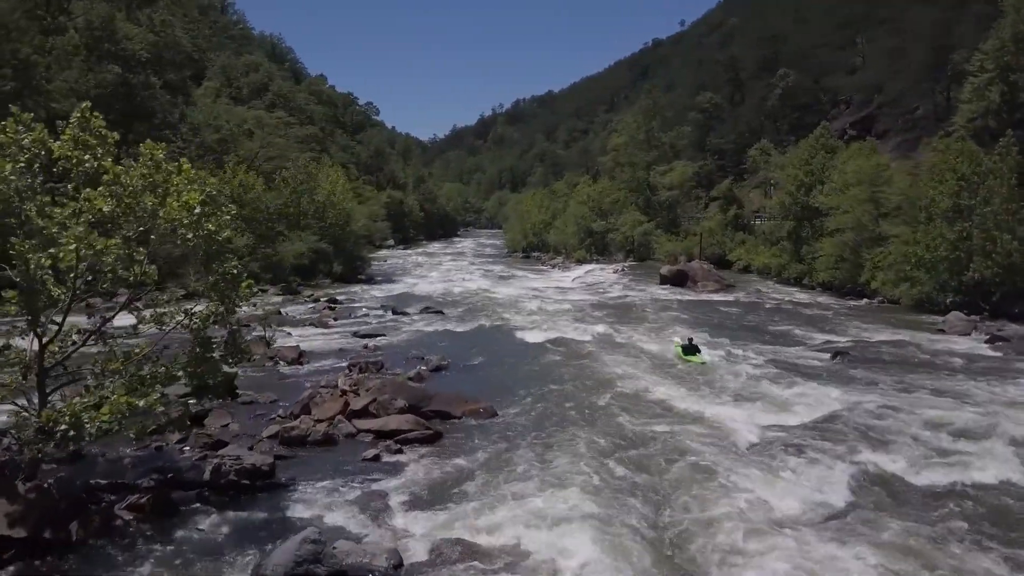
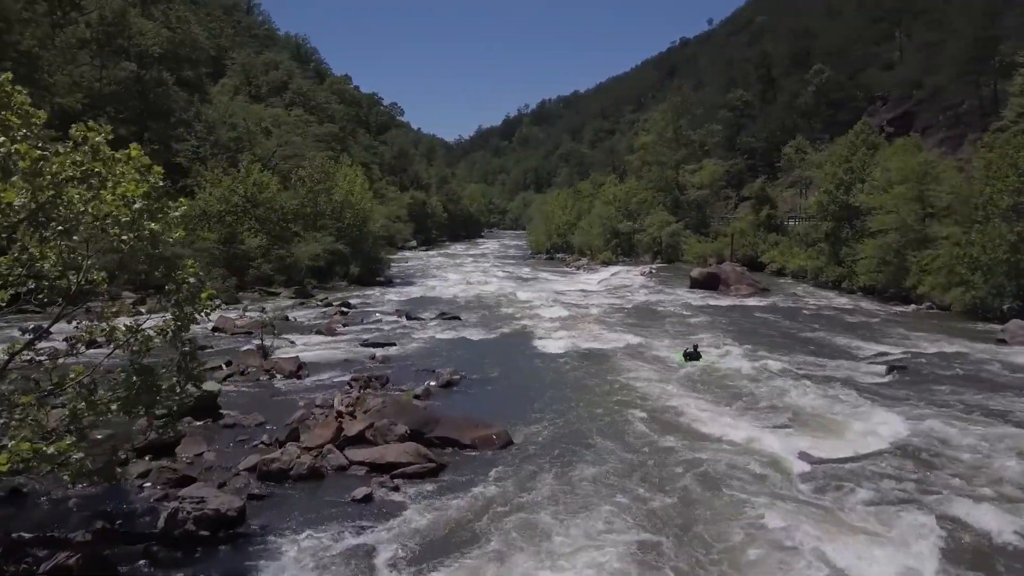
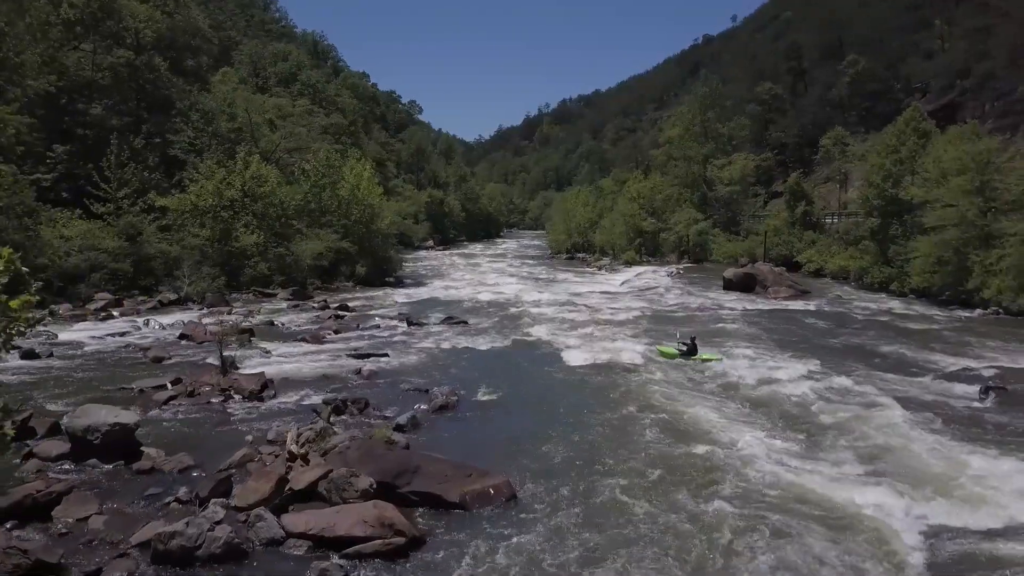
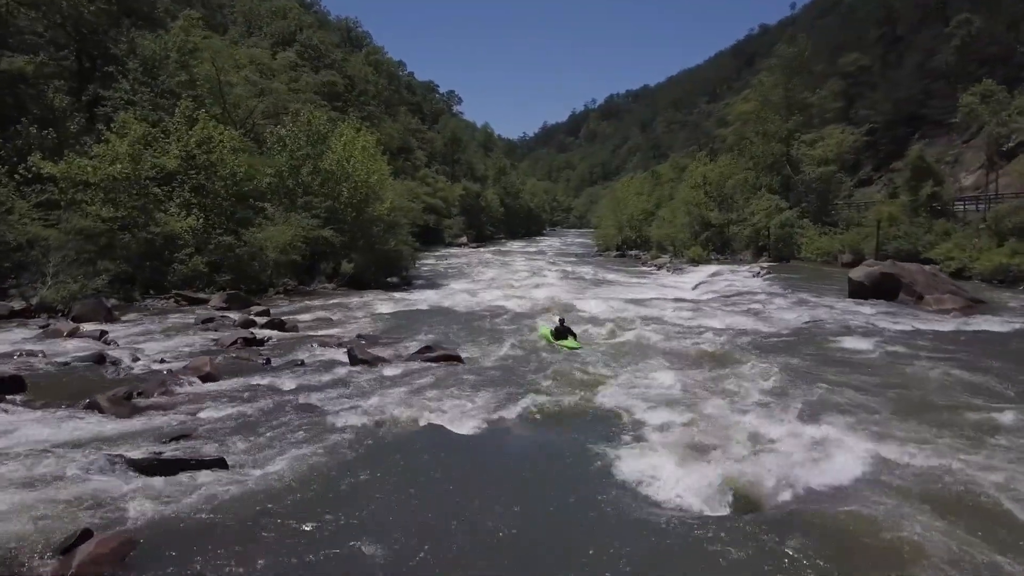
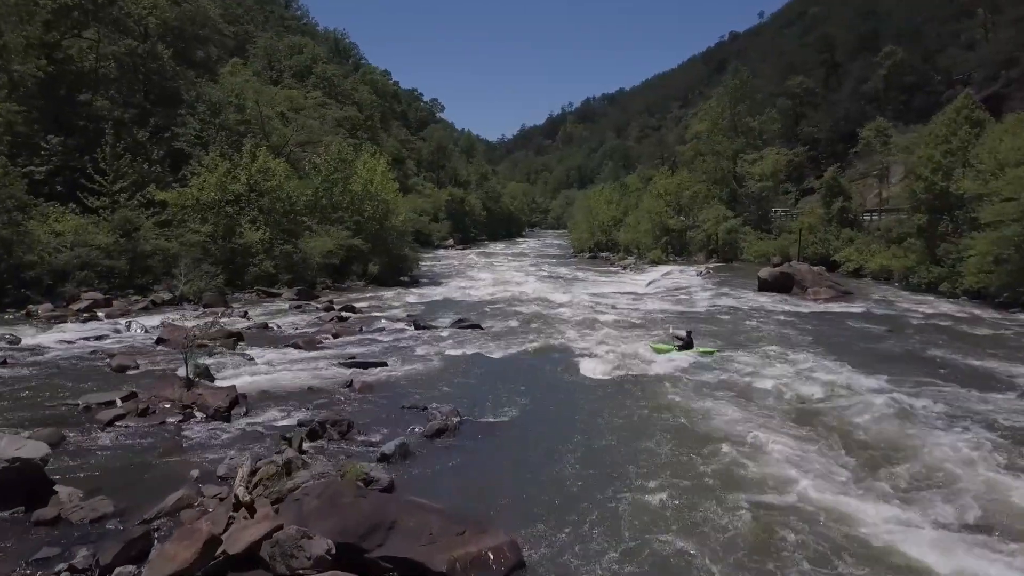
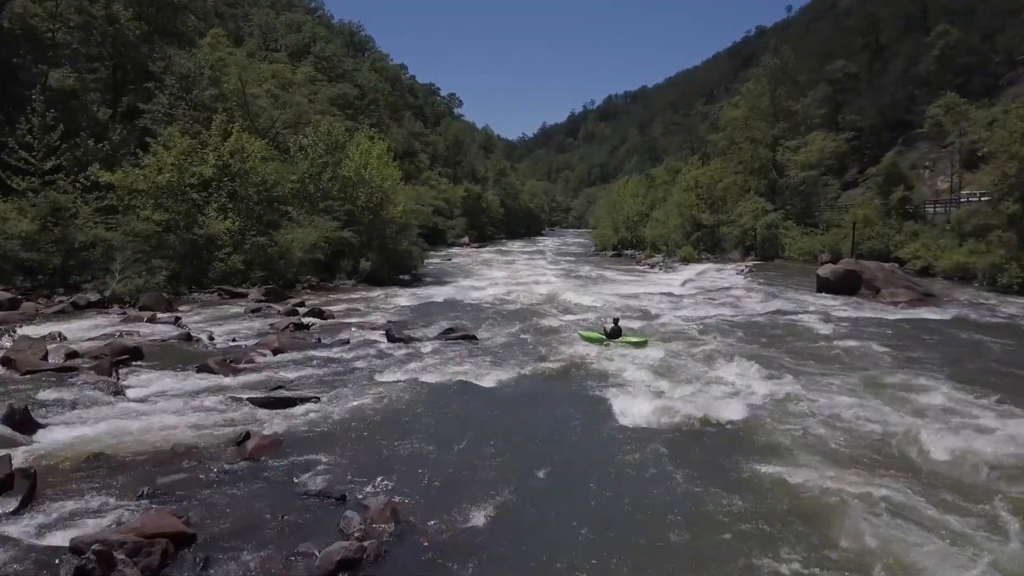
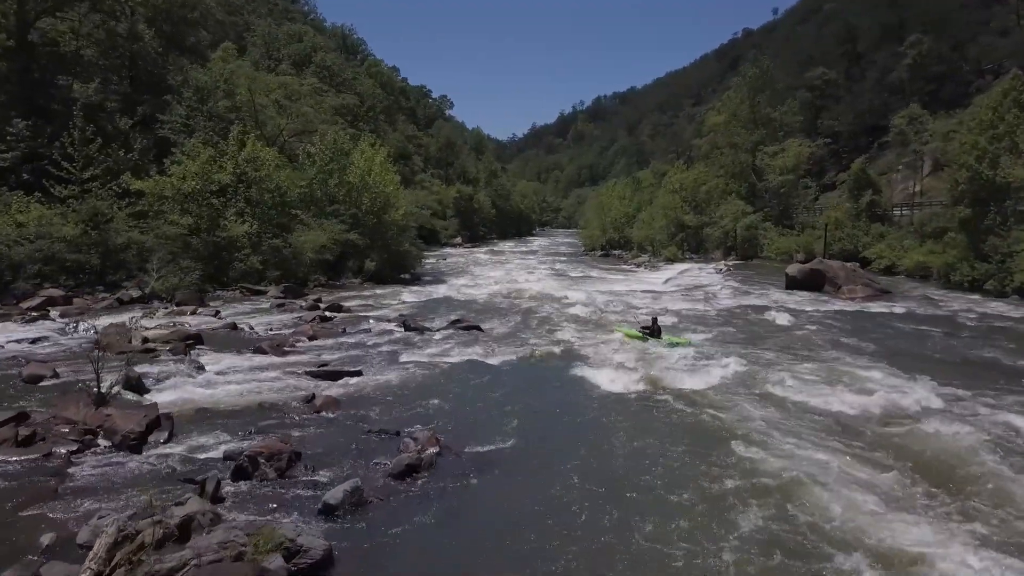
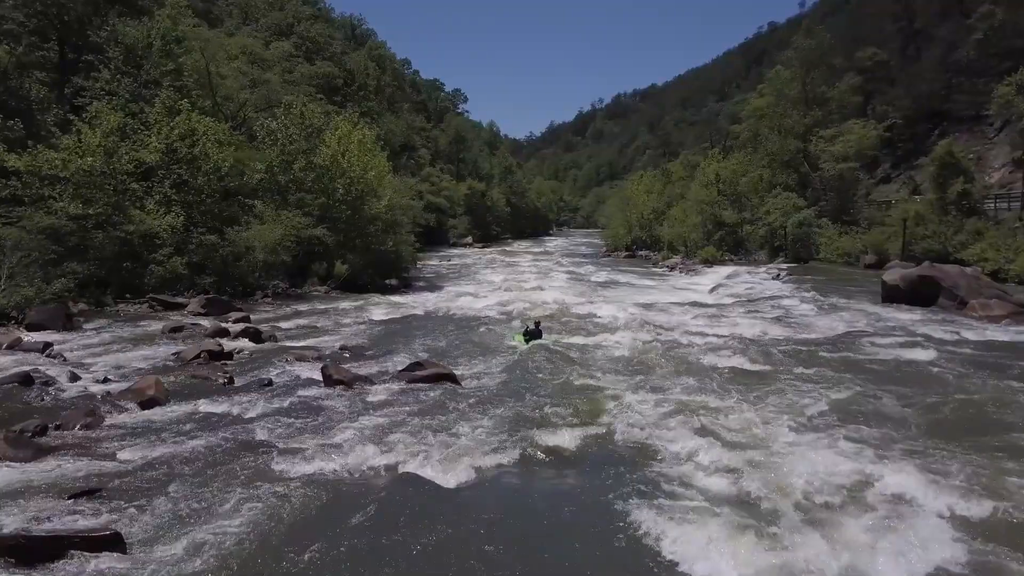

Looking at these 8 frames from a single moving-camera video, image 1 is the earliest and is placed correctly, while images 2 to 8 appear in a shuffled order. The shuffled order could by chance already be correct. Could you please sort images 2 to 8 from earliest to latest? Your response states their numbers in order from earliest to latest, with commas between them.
2, 3, 5, 7, 6, 4, 8
